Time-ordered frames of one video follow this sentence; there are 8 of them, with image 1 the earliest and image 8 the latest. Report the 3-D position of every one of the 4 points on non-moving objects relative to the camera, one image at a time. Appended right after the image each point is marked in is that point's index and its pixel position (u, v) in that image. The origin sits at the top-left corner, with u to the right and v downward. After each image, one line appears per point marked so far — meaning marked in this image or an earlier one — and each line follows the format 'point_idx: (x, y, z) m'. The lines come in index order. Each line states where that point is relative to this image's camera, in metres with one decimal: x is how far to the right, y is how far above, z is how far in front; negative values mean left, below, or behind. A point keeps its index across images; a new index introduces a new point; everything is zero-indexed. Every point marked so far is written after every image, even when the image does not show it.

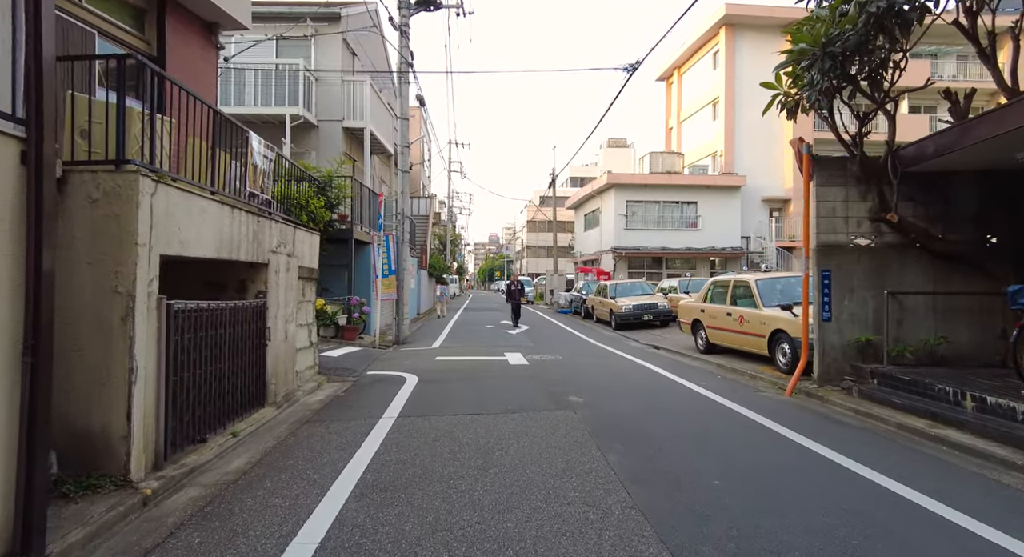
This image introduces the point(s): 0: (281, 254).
0: (-3.3, +0.4, +7.2) m
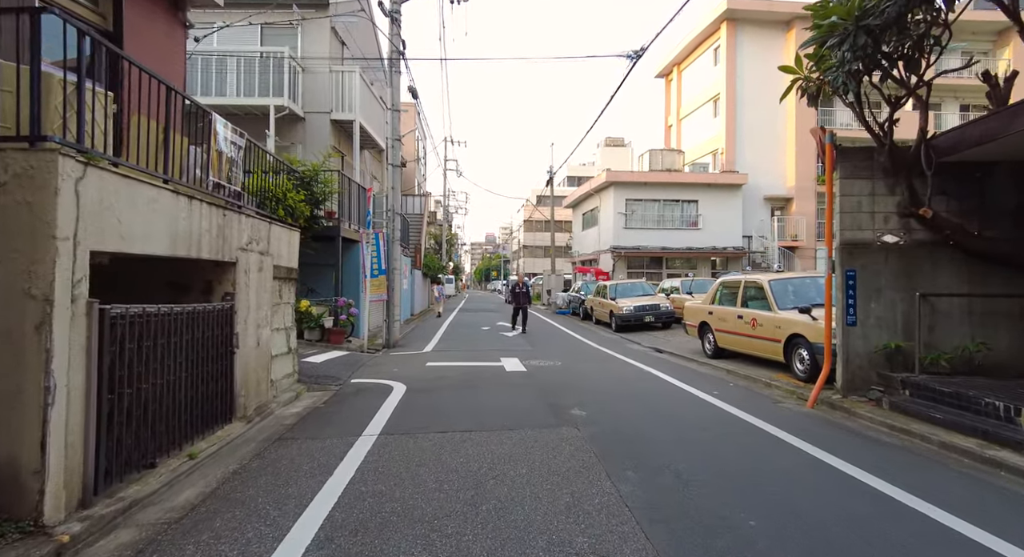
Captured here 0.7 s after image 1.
0: (-3.3, +0.3, +6.5) m
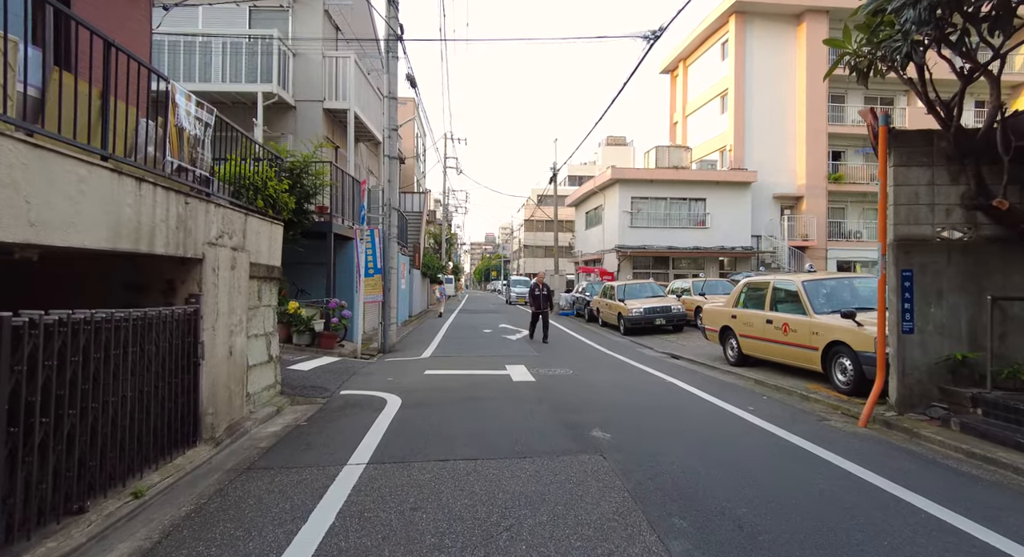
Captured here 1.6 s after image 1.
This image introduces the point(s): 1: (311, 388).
0: (-3.2, +0.4, +5.7) m
1: (-3.1, -1.7, +7.7) m
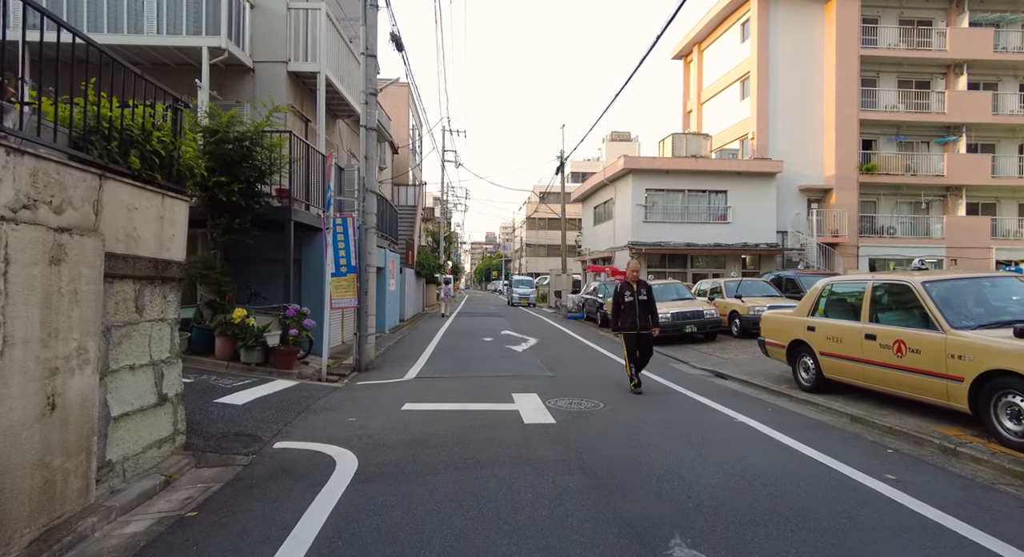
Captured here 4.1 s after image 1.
0: (-3.1, +0.4, +3.3) m
1: (-2.9, -1.7, +5.3) m
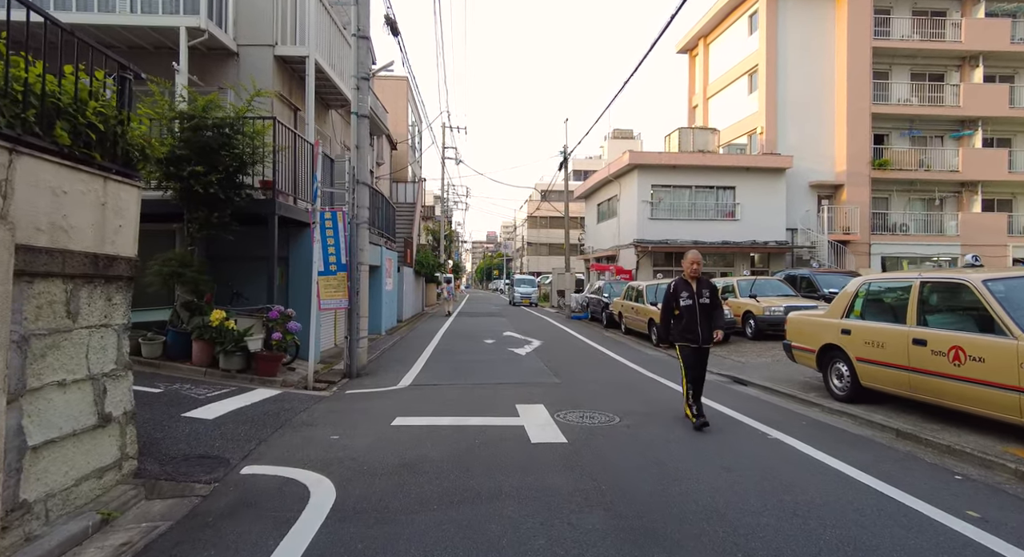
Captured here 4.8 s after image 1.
0: (-3.1, +0.4, +2.6) m
1: (-2.9, -1.7, +4.6) m
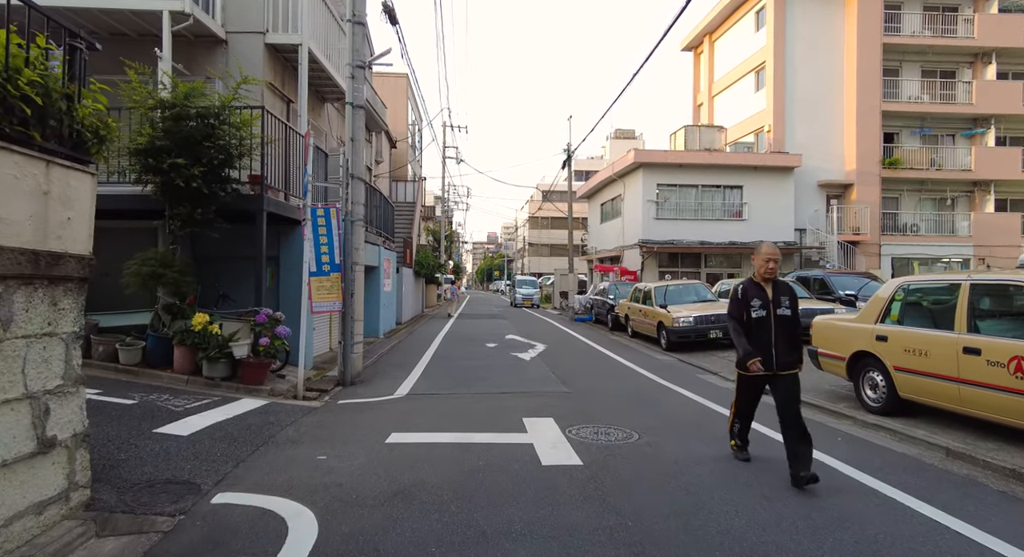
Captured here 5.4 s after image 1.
0: (-3.0, +0.4, +2.0) m
1: (-2.8, -1.7, +4.0) m
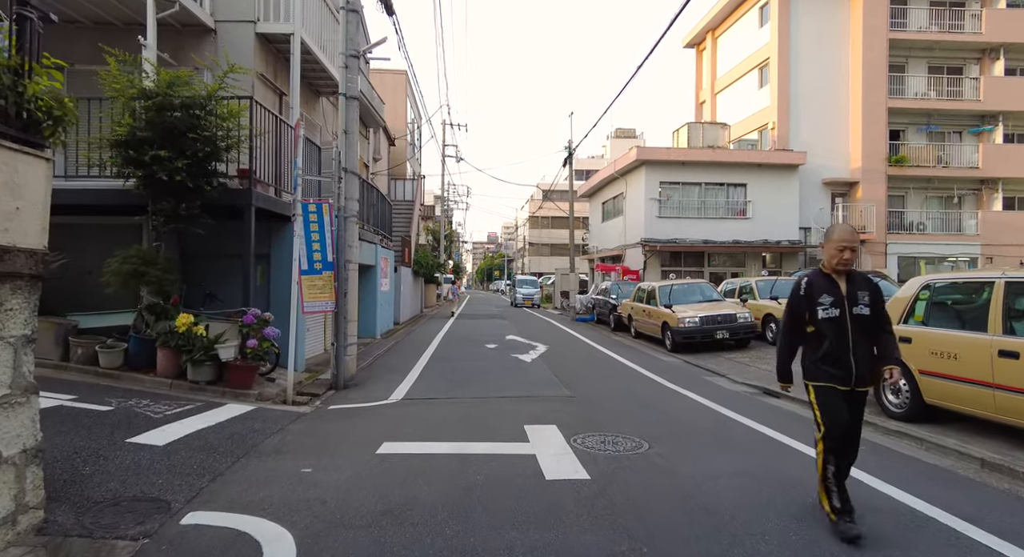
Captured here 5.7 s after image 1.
0: (-3.0, +0.4, +1.6) m
1: (-2.8, -1.7, +3.7) m
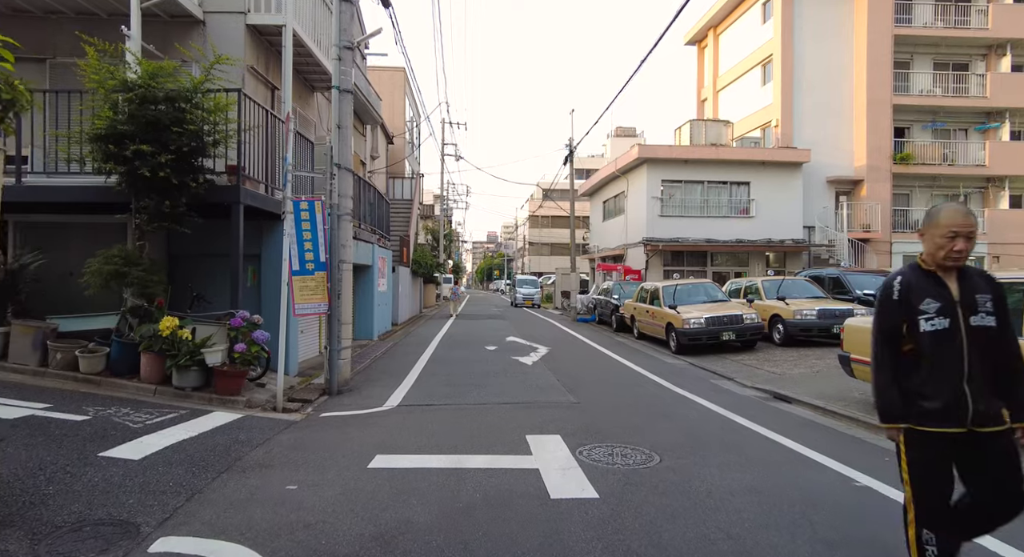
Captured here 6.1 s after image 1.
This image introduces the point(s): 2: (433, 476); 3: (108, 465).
0: (-3.0, +0.4, +1.3) m
1: (-2.8, -1.7, +3.3) m
2: (-0.7, -1.7, +4.4) m
3: (-3.5, -1.6, +4.3) m
